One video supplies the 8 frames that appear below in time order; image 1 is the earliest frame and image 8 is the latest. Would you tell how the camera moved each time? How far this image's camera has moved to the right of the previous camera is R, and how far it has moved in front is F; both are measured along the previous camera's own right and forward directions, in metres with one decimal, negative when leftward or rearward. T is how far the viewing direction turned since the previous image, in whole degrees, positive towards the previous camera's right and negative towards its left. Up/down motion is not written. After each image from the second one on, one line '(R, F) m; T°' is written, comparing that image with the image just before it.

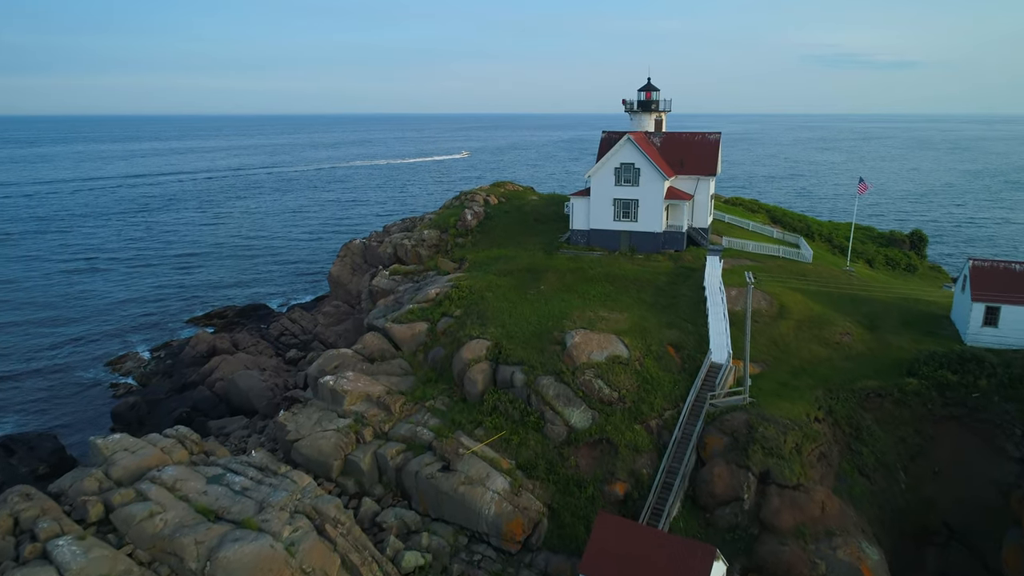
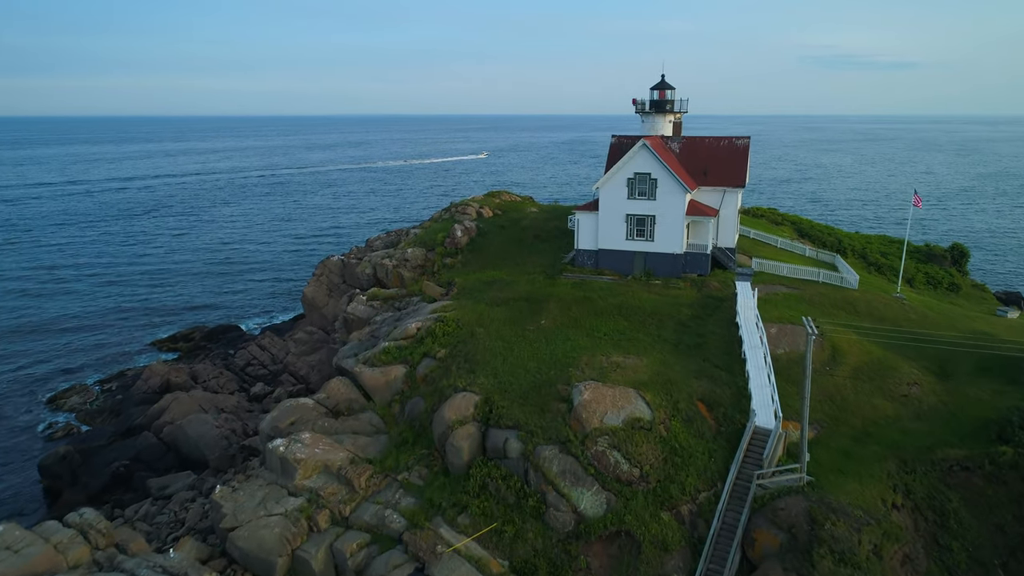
(+0.3, +5.7) m; 0°
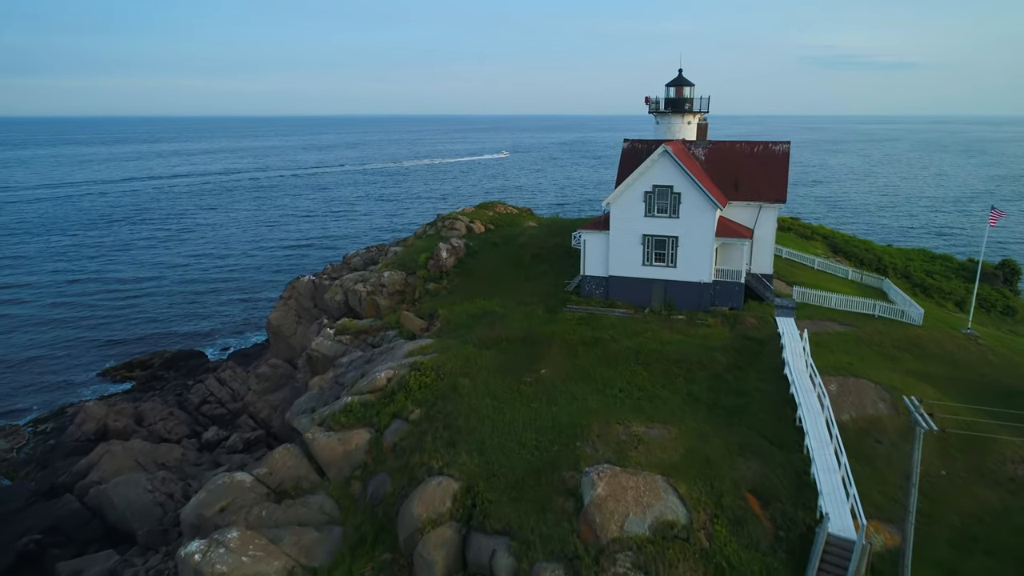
(+0.4, +5.8) m; 0°
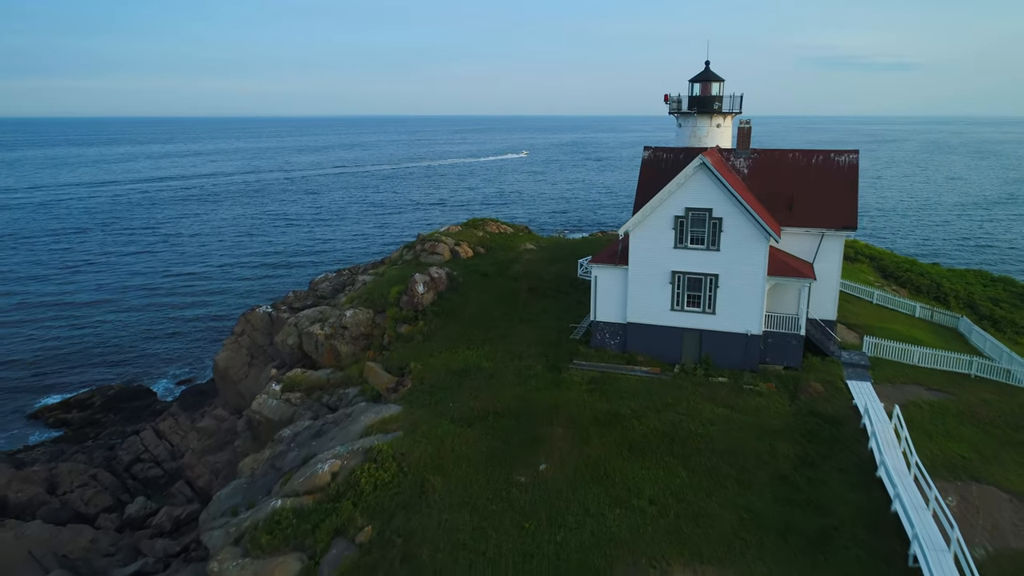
(+0.5, +6.5) m; 0°
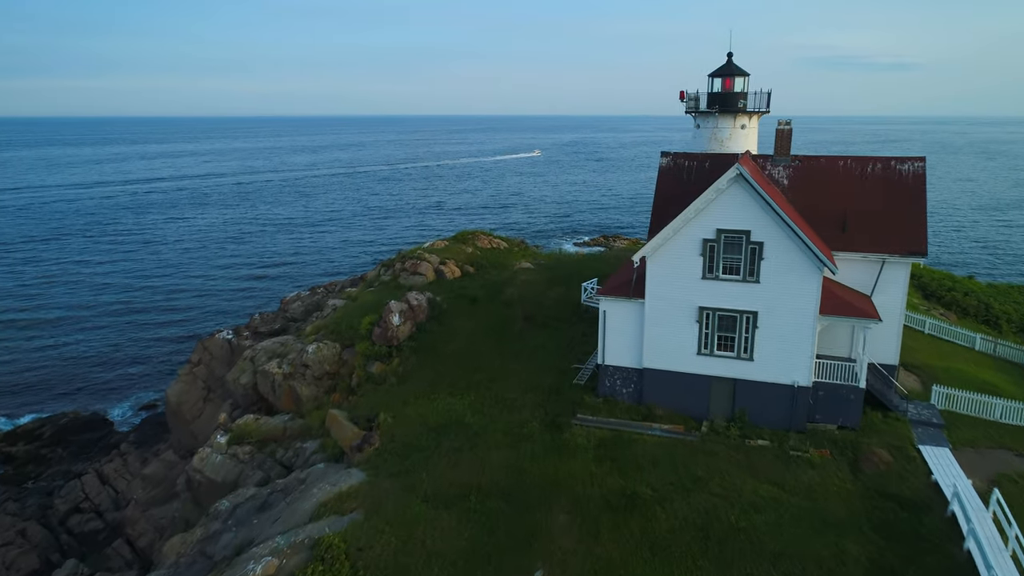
(+0.4, +4.2) m; 0°
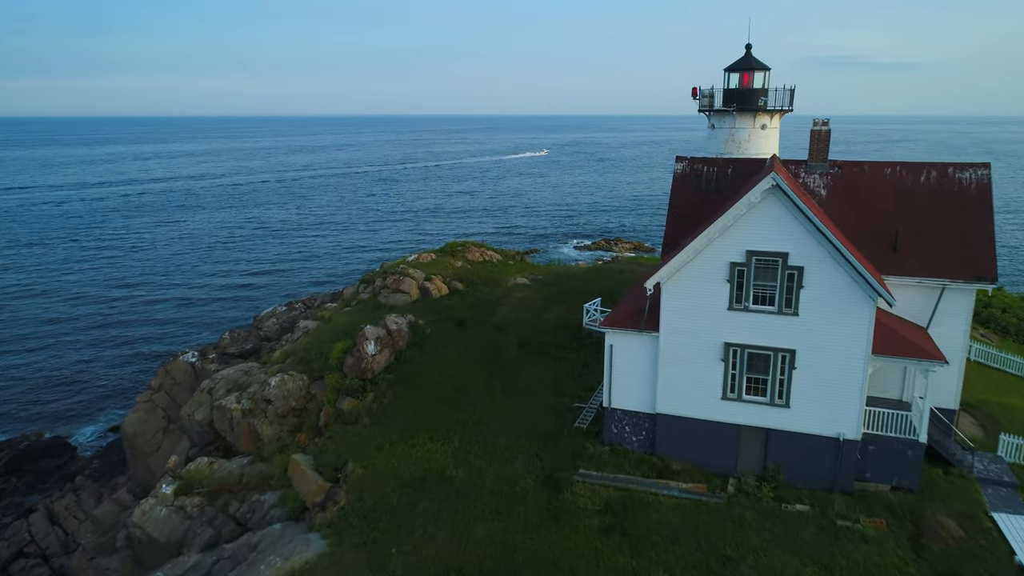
(+0.4, +2.9) m; 0°
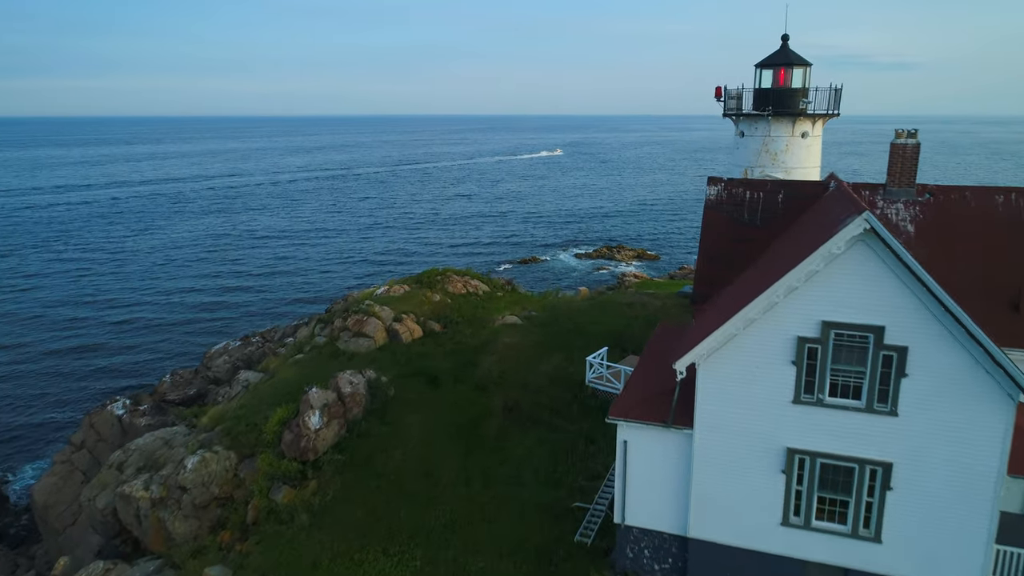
(+0.6, +4.4) m; 0°
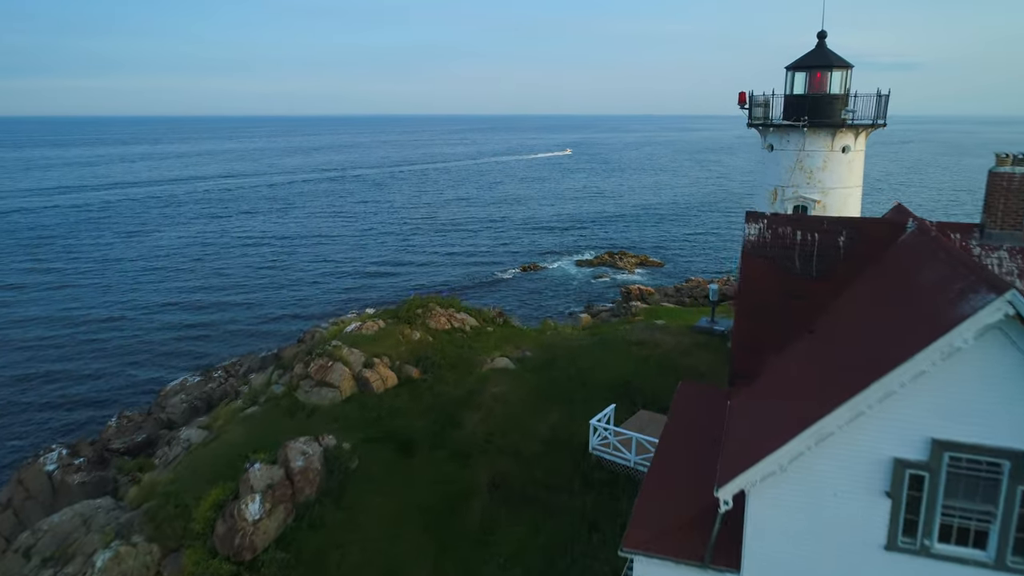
(+0.4, +3.1) m; 0°
